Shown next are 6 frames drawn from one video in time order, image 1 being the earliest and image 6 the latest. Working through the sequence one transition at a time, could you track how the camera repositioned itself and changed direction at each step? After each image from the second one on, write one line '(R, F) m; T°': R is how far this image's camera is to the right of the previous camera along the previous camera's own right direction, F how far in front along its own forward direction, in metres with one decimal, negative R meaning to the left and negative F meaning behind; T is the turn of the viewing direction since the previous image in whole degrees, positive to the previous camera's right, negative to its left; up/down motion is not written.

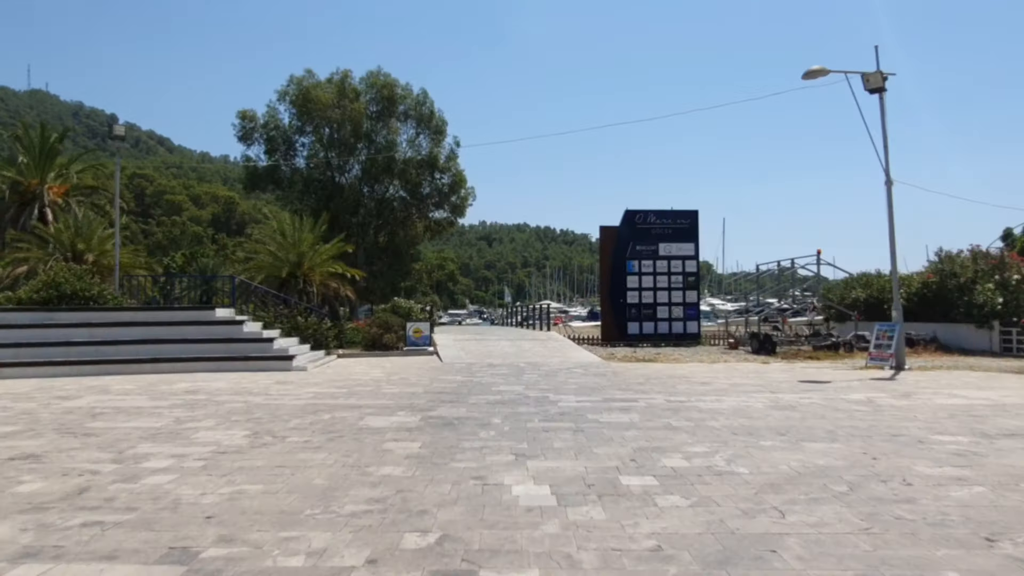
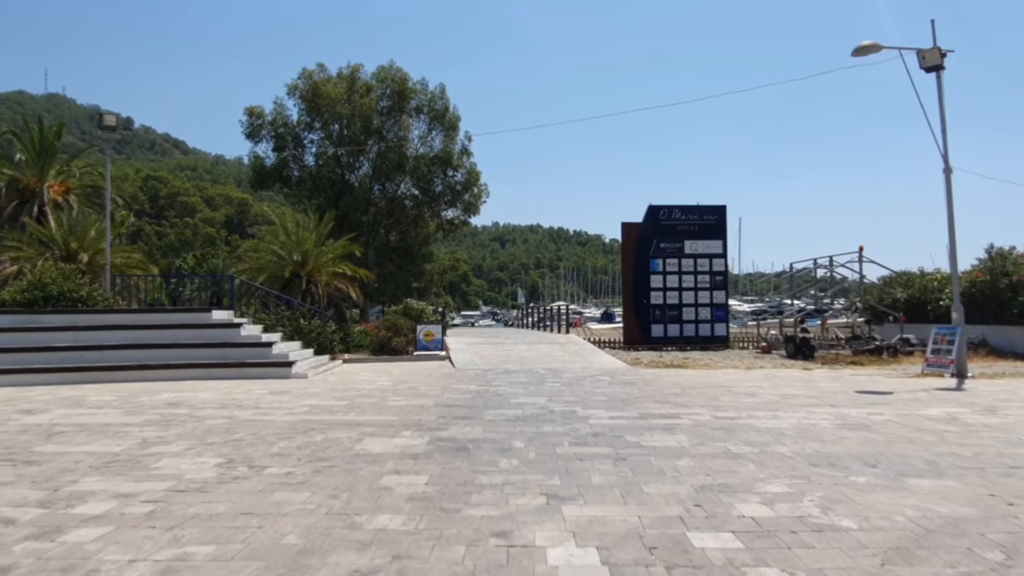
(-0.1, +1.5) m; -1°
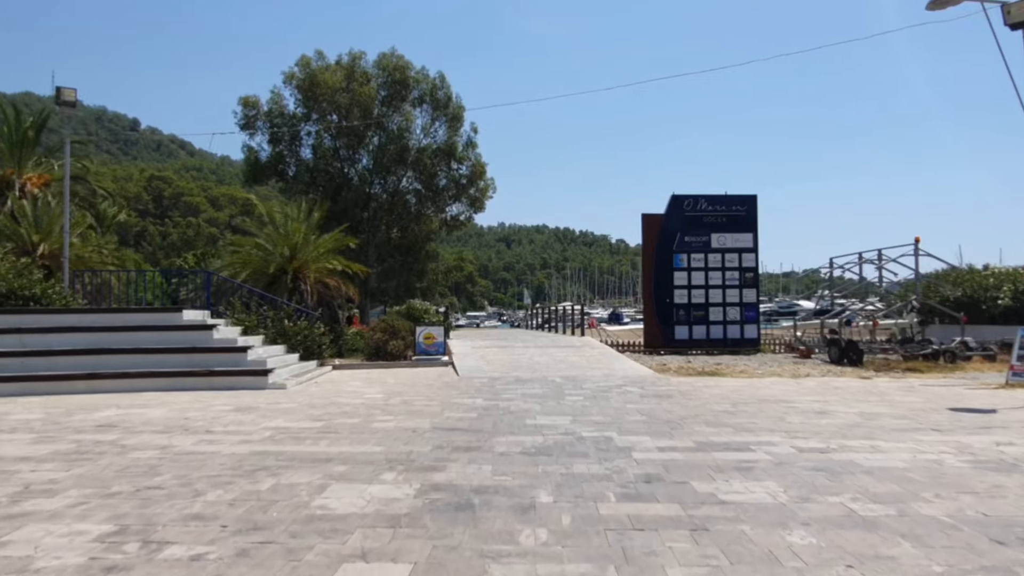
(-0.1, +2.4) m; 0°
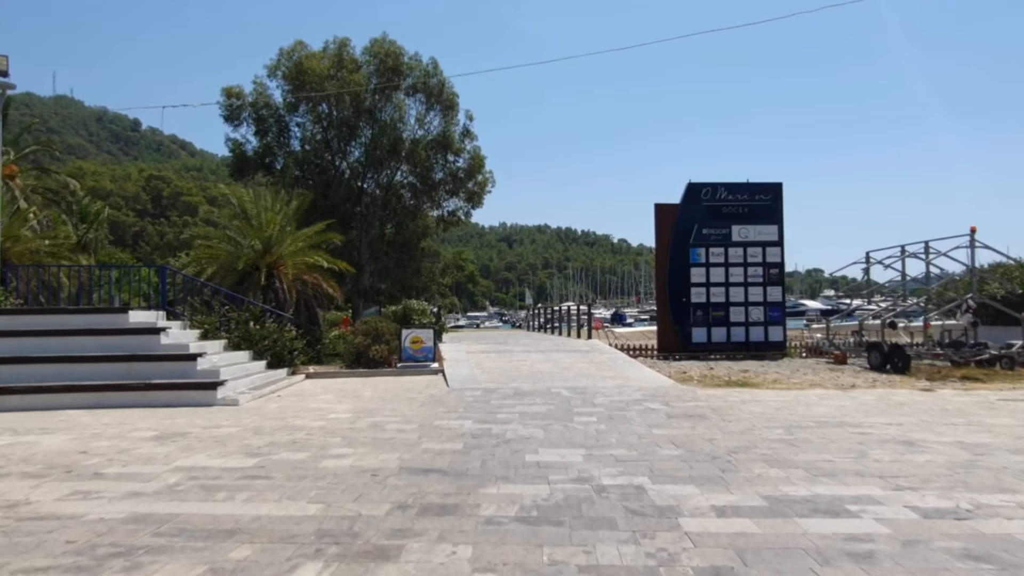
(+0.1, +2.4) m; 0°
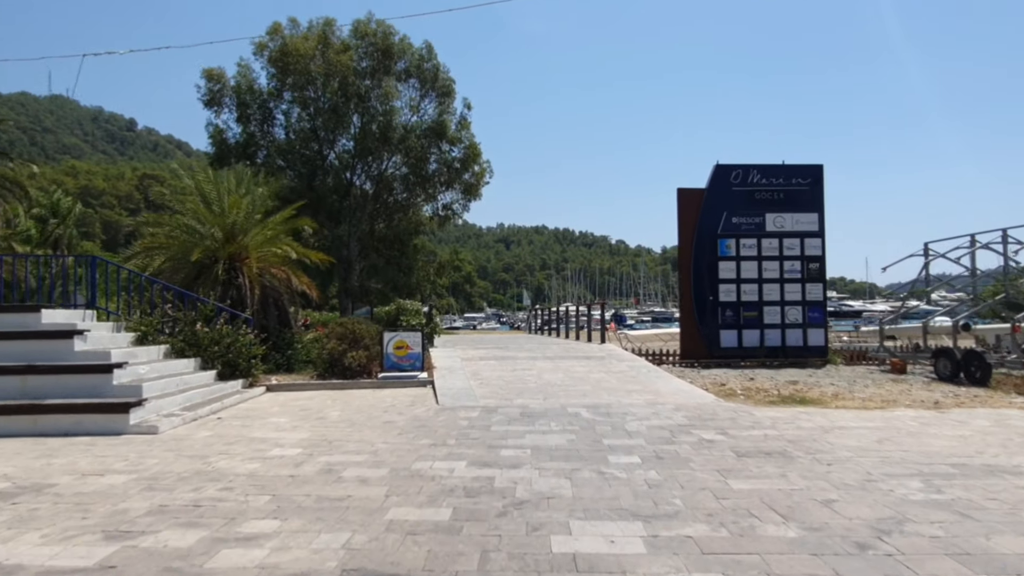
(-0.1, +2.8) m; 0°
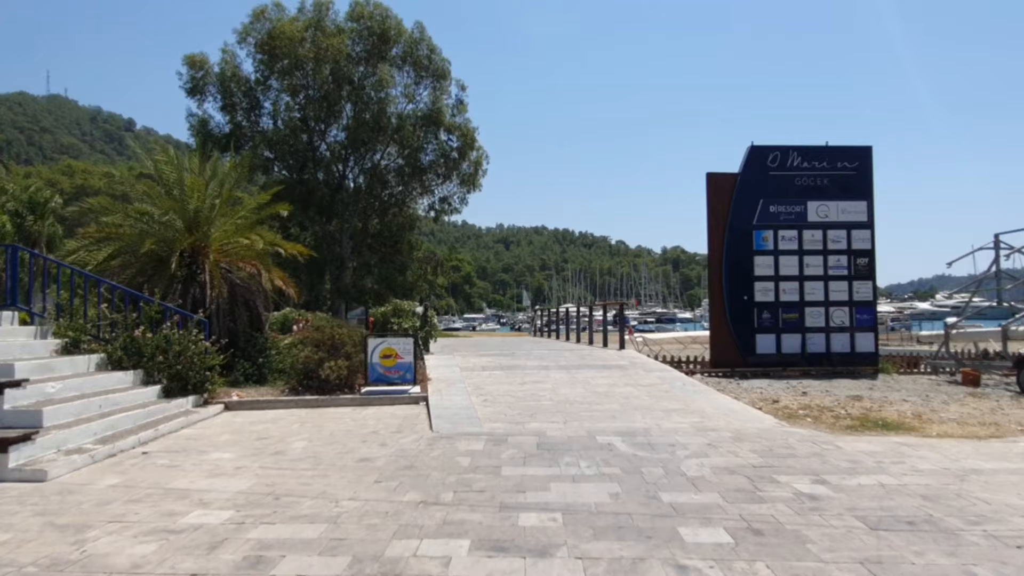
(-0.2, +2.4) m; 0°
